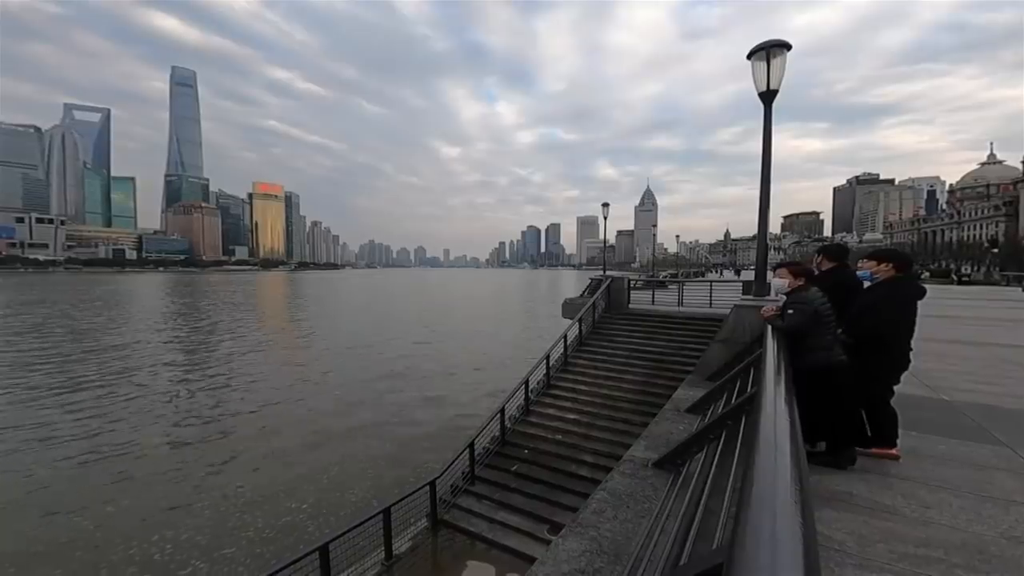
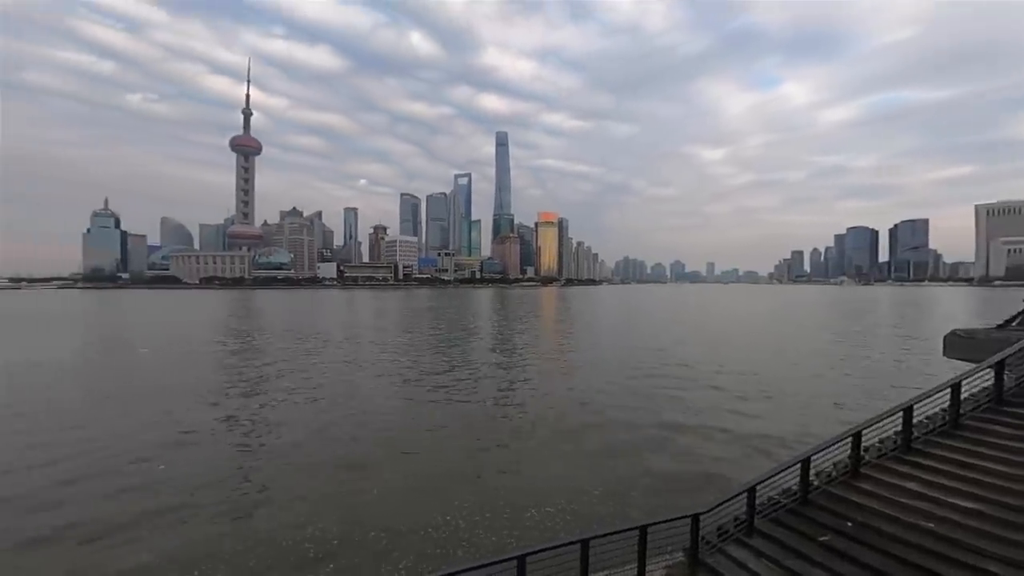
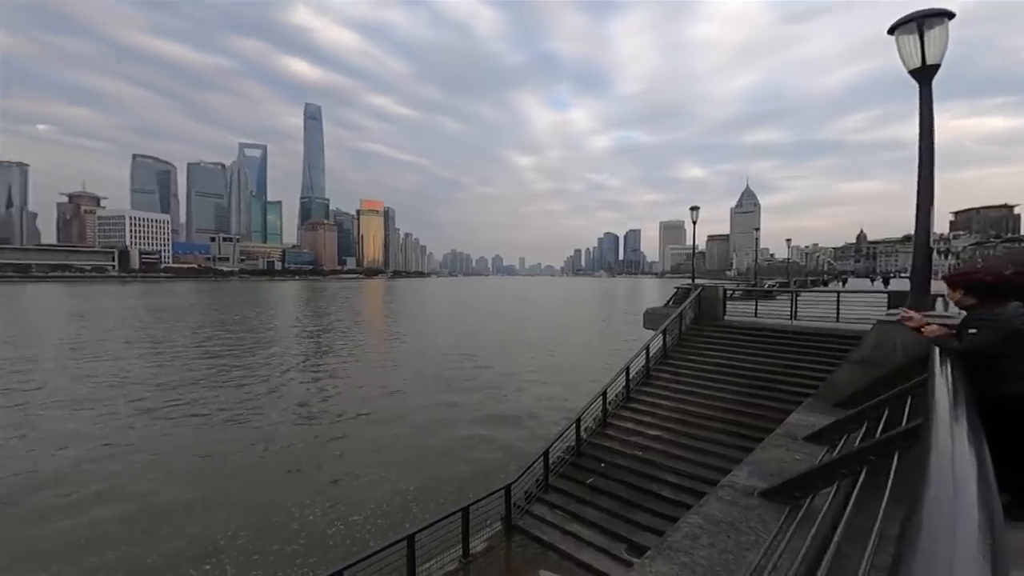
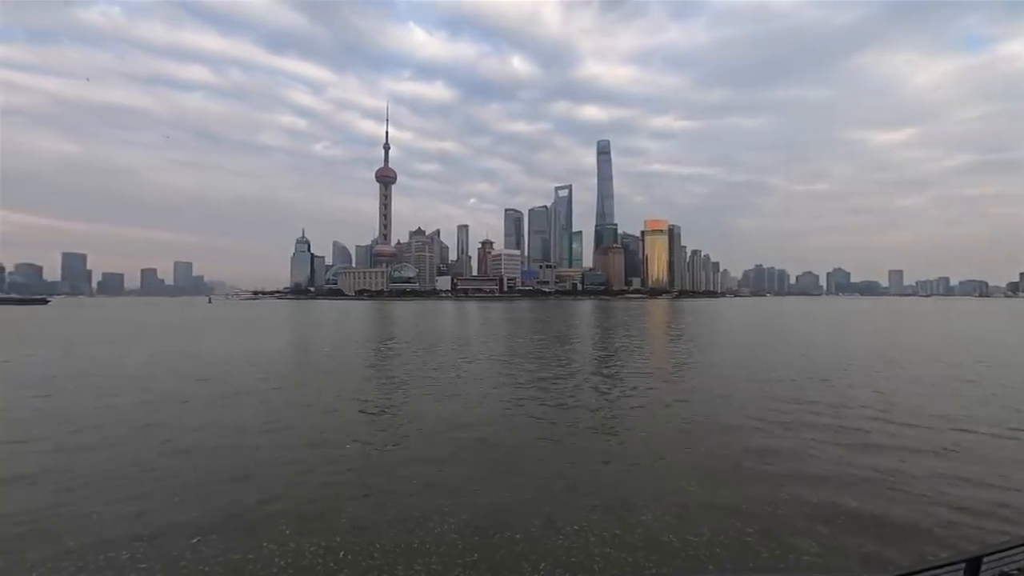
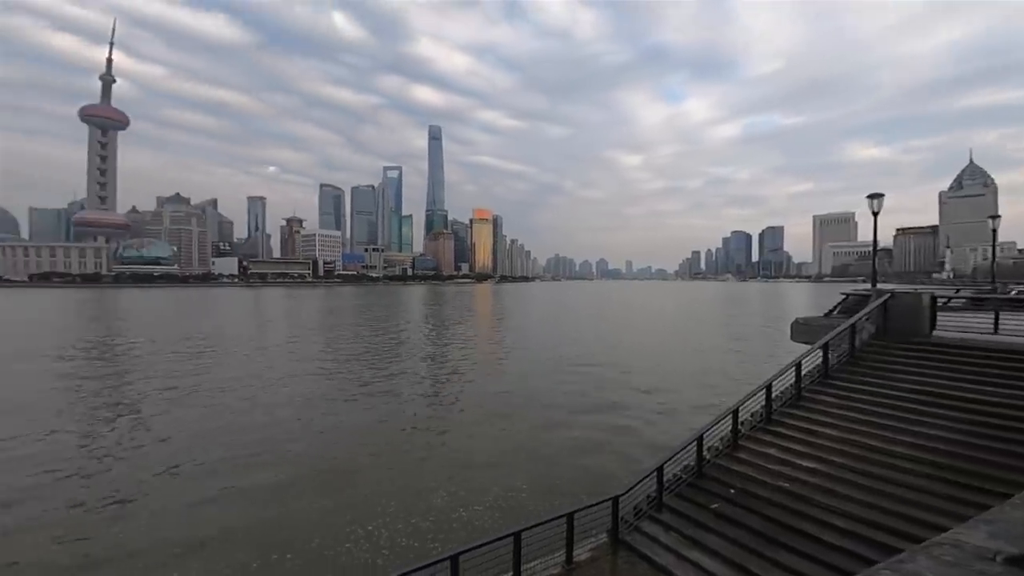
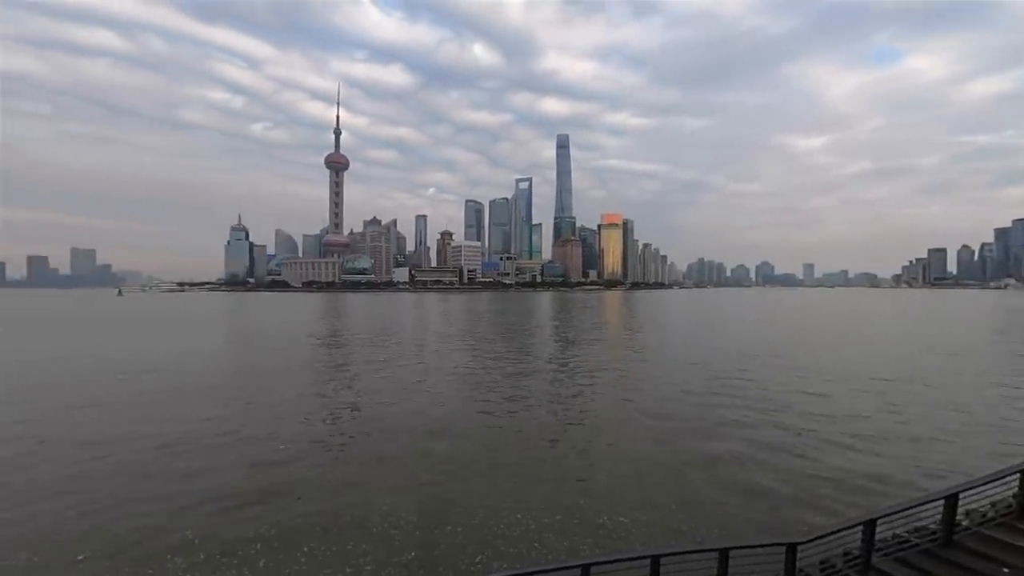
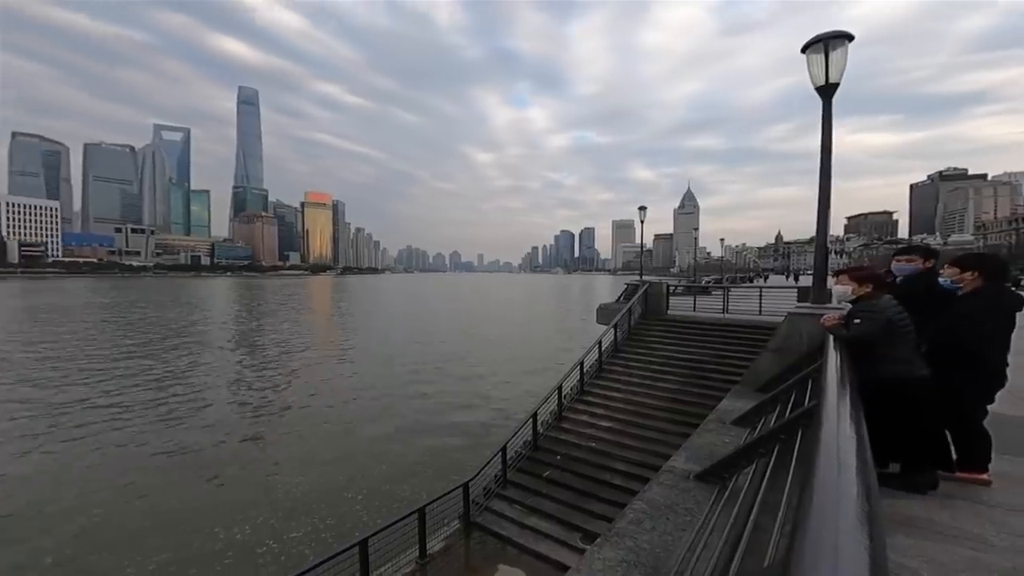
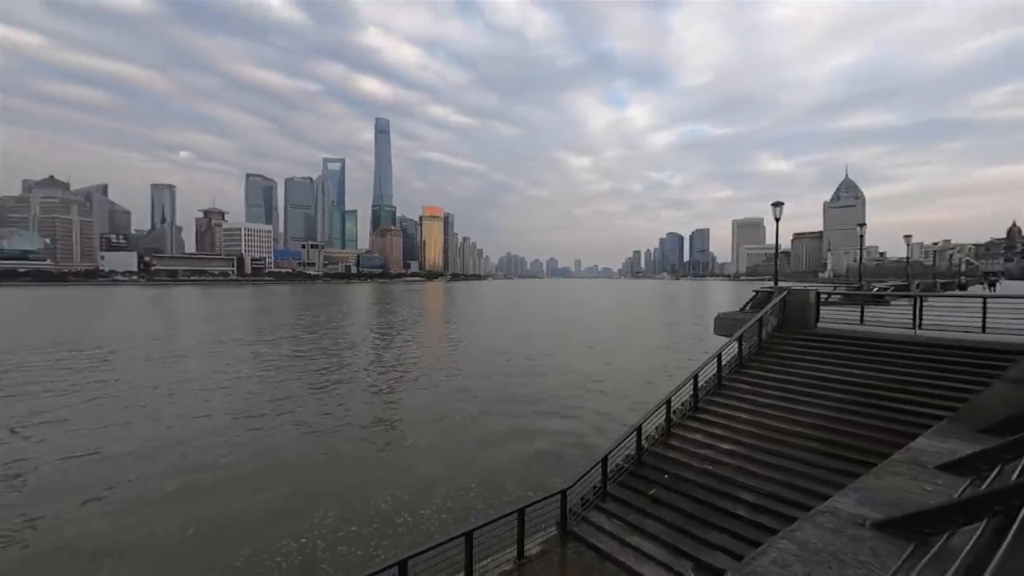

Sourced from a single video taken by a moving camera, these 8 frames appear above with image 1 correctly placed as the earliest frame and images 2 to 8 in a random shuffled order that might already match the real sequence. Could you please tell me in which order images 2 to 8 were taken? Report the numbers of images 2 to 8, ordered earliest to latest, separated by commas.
7, 3, 8, 5, 2, 6, 4
